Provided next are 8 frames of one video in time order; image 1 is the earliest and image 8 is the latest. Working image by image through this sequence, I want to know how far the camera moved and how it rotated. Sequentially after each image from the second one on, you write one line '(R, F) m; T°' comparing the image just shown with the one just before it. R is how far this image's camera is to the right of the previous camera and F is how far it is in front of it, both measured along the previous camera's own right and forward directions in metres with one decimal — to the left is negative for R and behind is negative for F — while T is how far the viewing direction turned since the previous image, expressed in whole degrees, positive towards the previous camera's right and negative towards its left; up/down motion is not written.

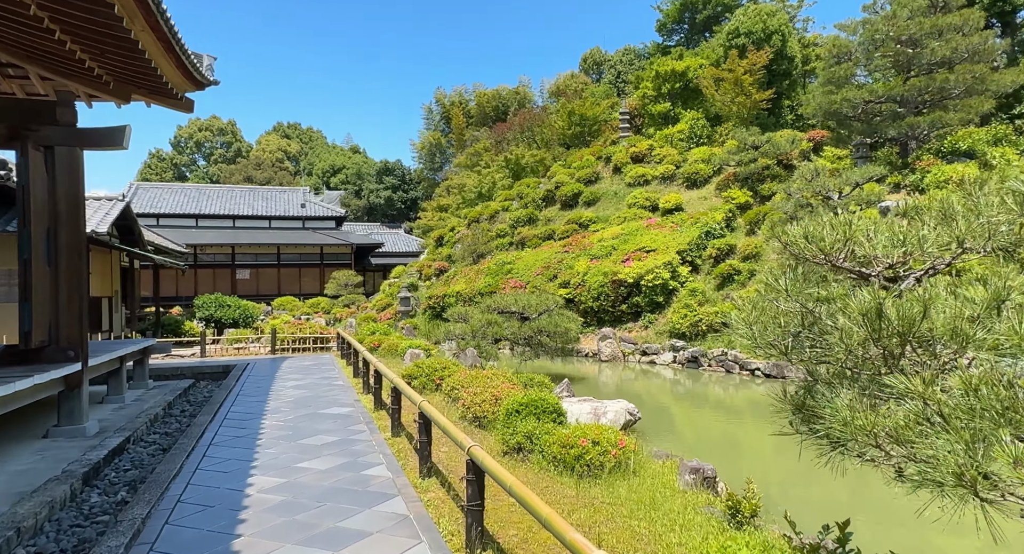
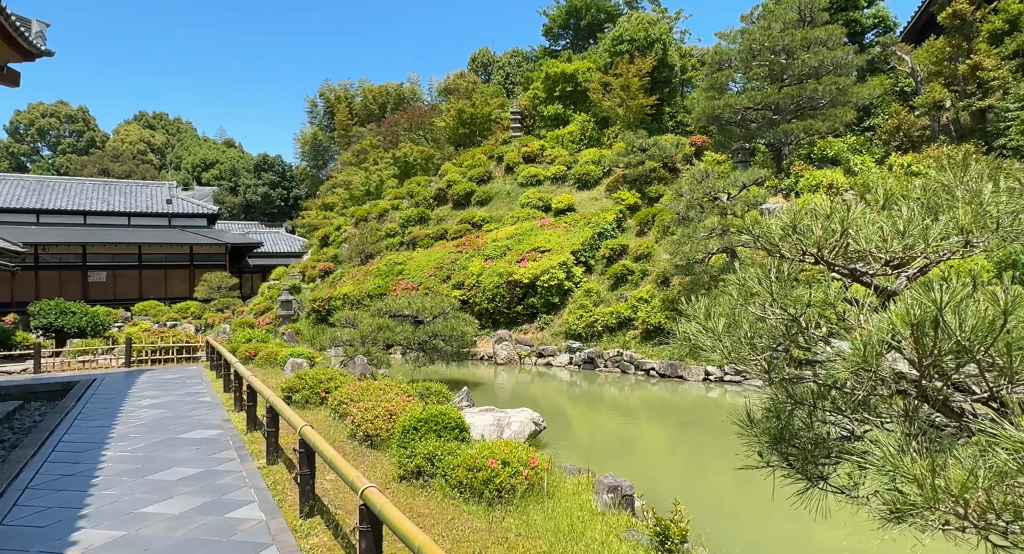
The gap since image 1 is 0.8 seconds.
(-0.1, +0.6) m; +10°
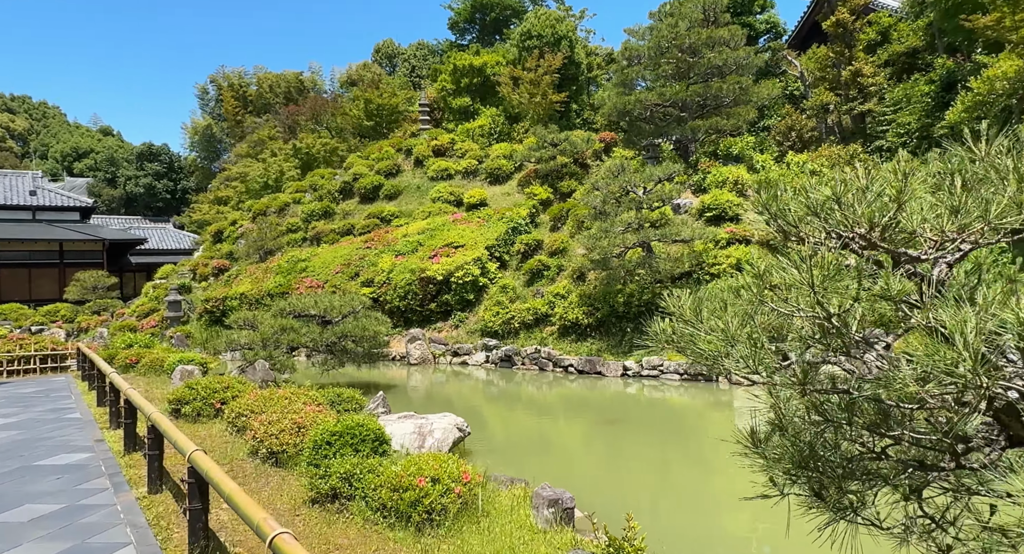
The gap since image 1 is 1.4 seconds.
(-0.1, +0.5) m; +8°
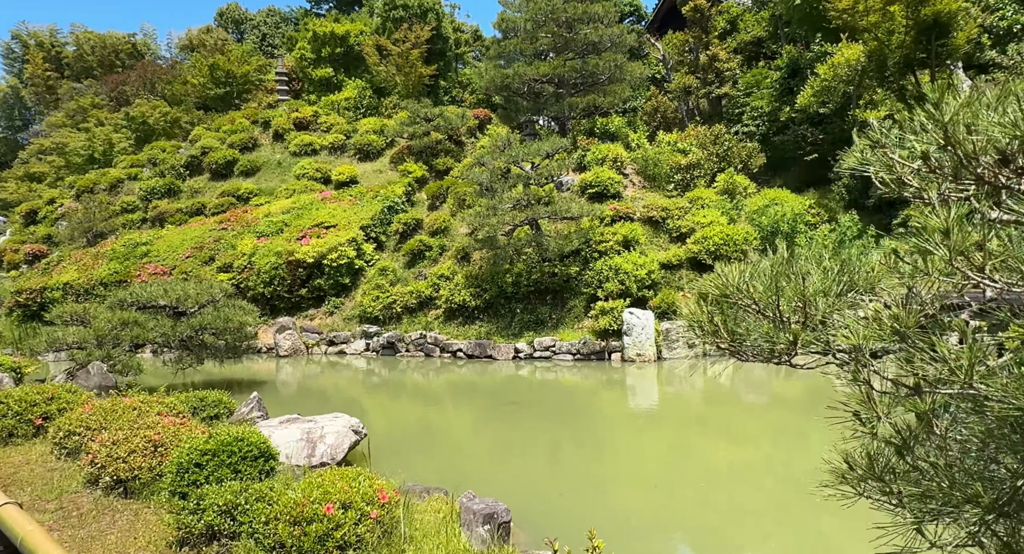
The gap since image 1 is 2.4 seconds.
(-0.3, +0.7) m; +12°
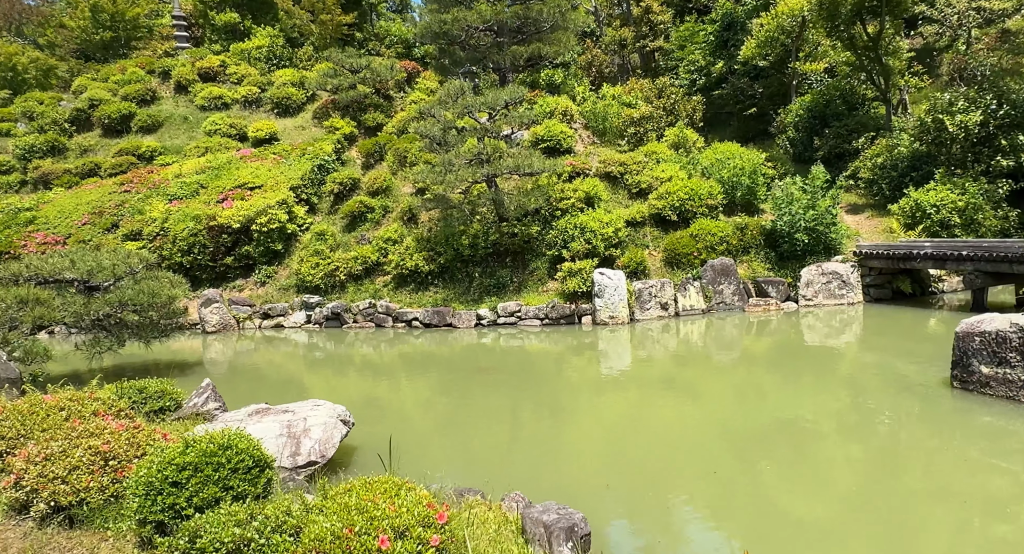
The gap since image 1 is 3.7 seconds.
(-0.7, +0.8) m; +8°
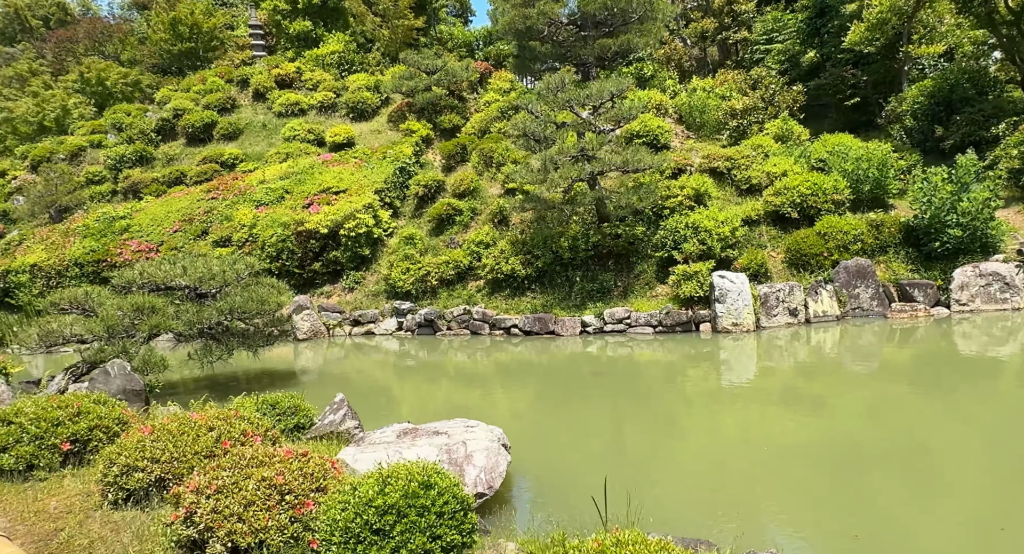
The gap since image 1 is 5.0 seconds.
(-0.8, +0.5) m; -5°
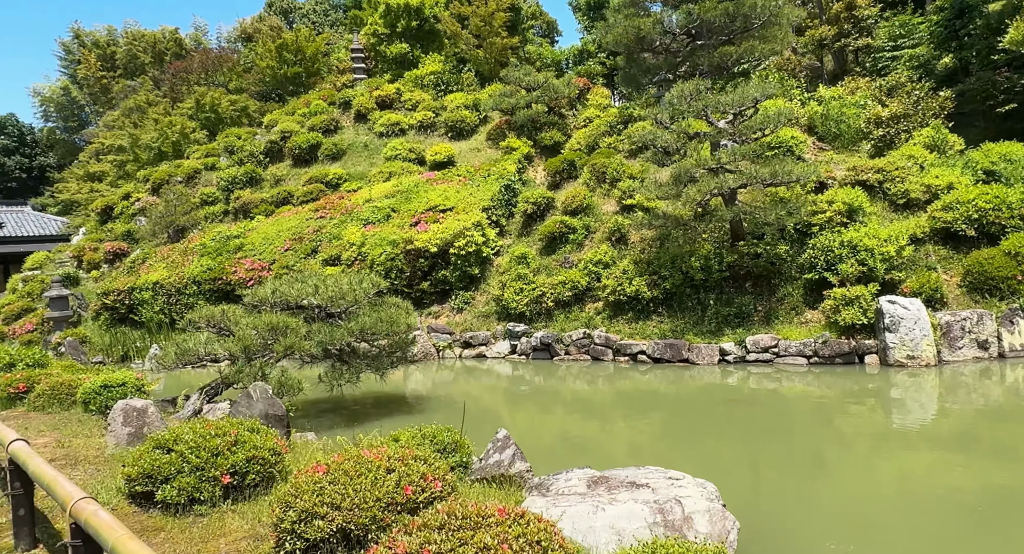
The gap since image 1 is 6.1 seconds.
(-0.8, +0.6) m; -7°
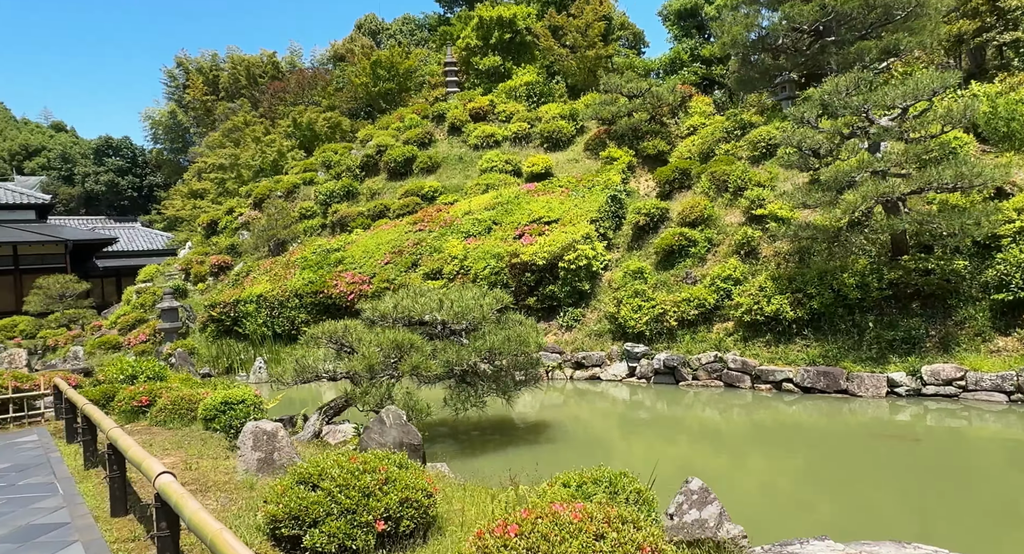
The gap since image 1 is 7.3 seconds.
(-0.7, +0.7) m; -6°
